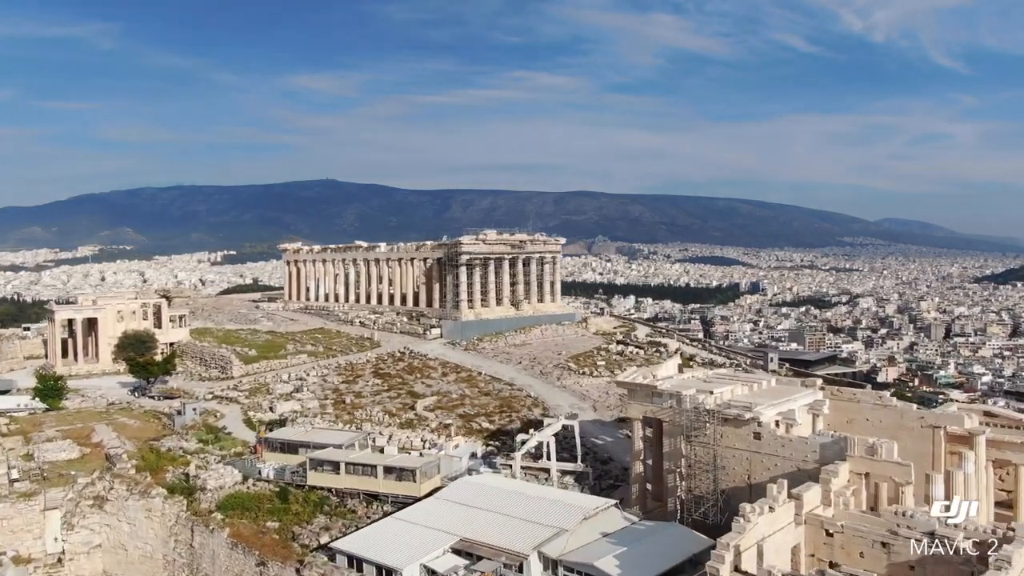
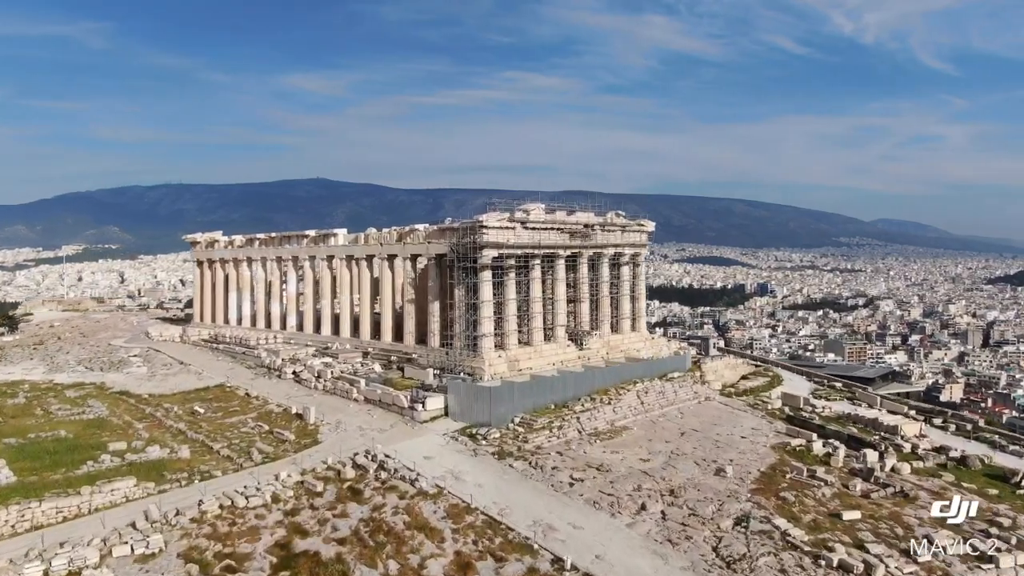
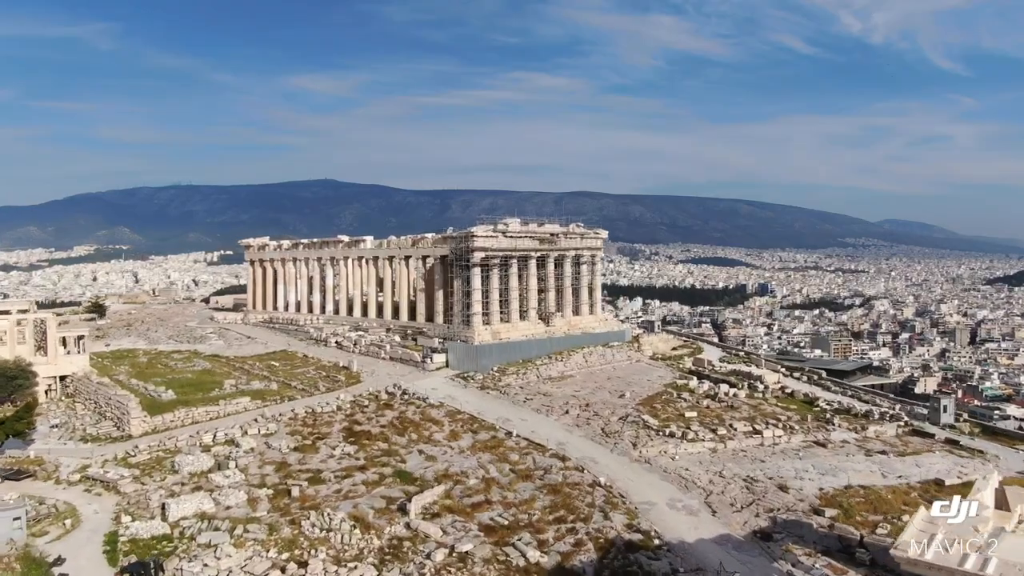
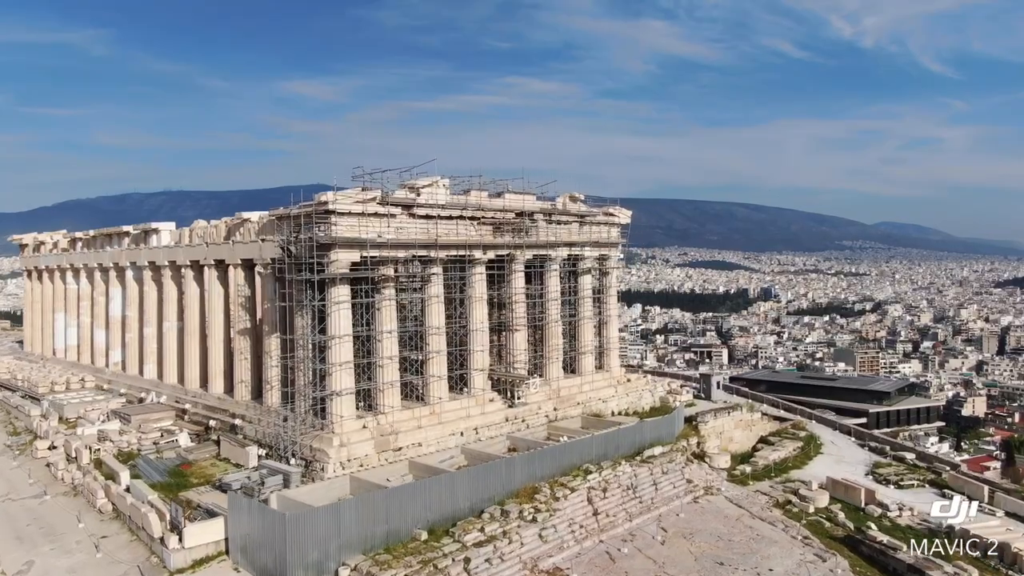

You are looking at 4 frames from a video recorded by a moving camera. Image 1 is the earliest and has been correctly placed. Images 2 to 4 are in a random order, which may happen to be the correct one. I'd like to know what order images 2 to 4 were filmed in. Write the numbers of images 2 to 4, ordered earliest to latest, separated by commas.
3, 2, 4
